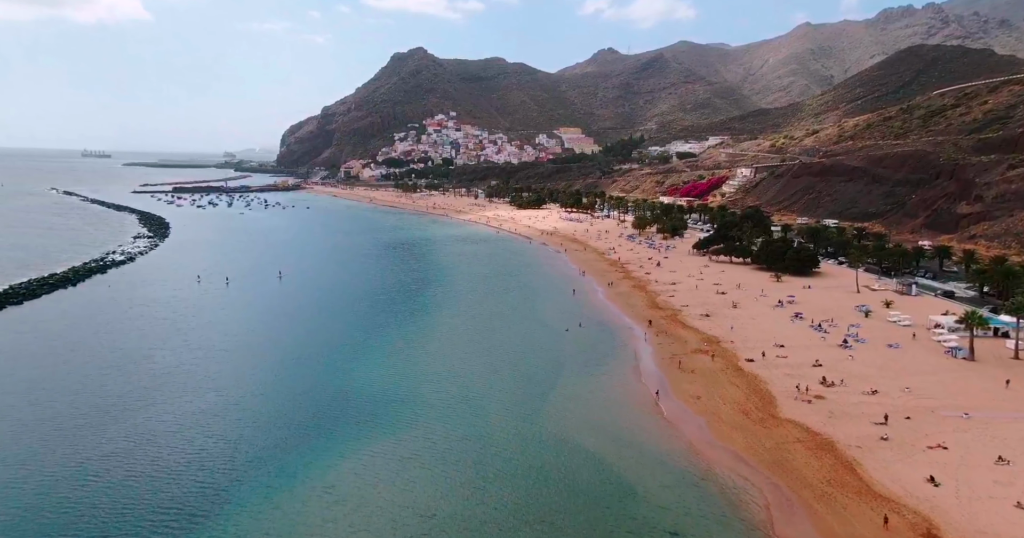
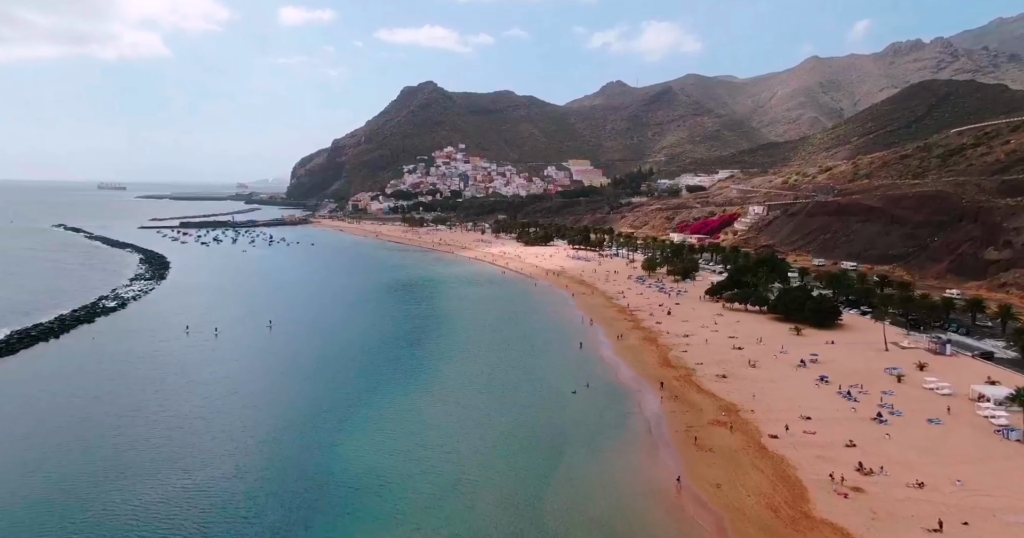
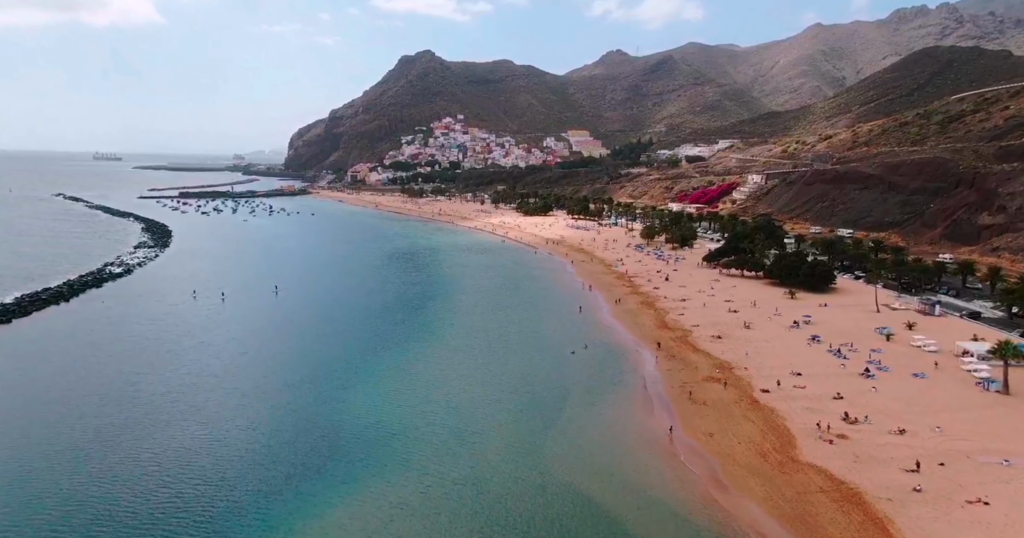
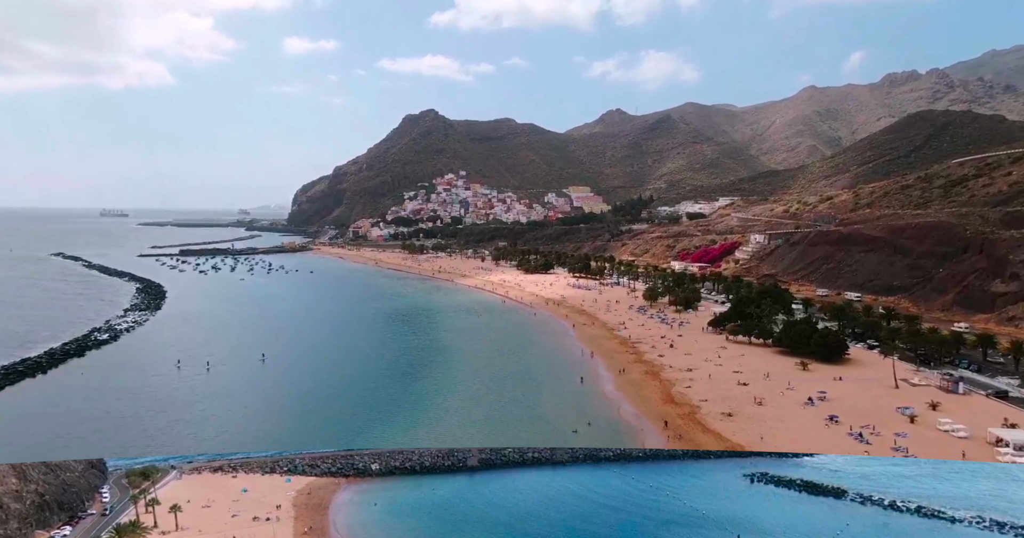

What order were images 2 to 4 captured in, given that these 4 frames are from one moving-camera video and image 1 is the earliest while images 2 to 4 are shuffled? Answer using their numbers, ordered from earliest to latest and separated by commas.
3, 2, 4
